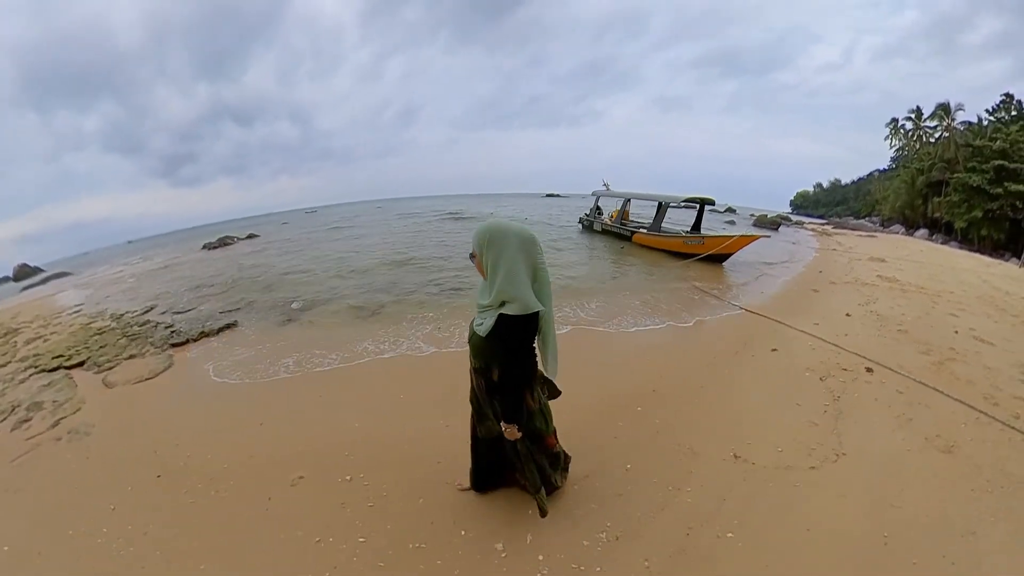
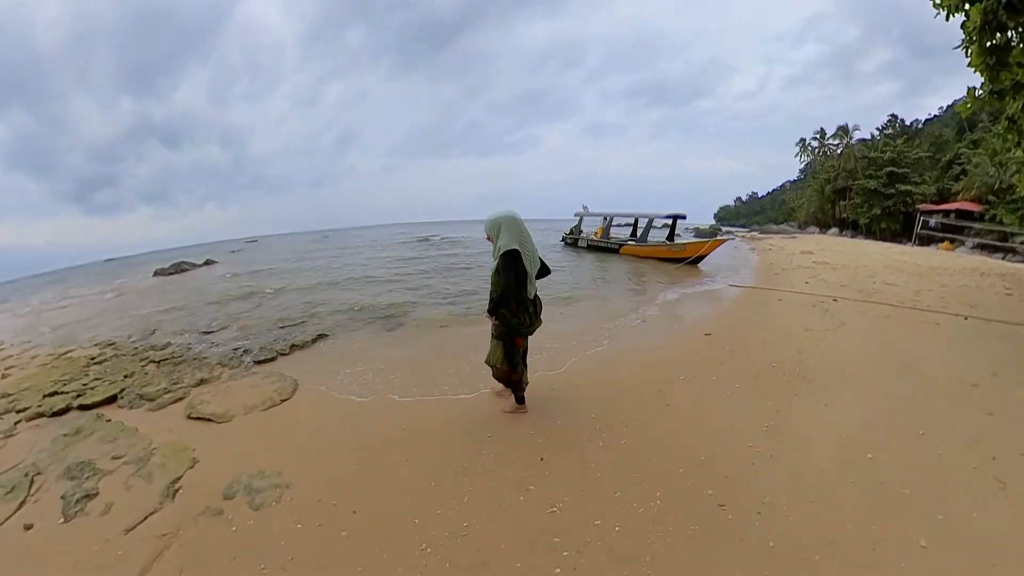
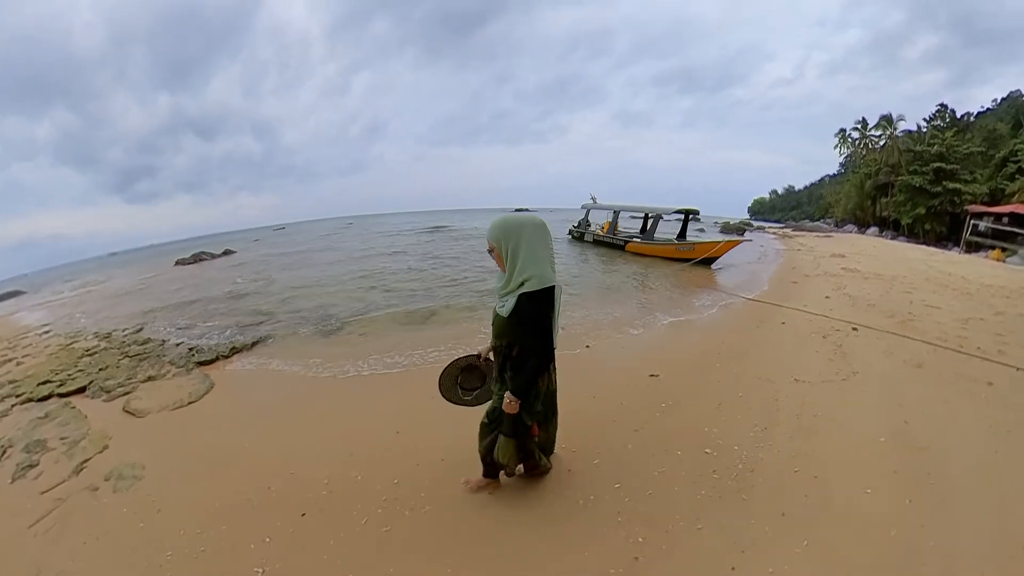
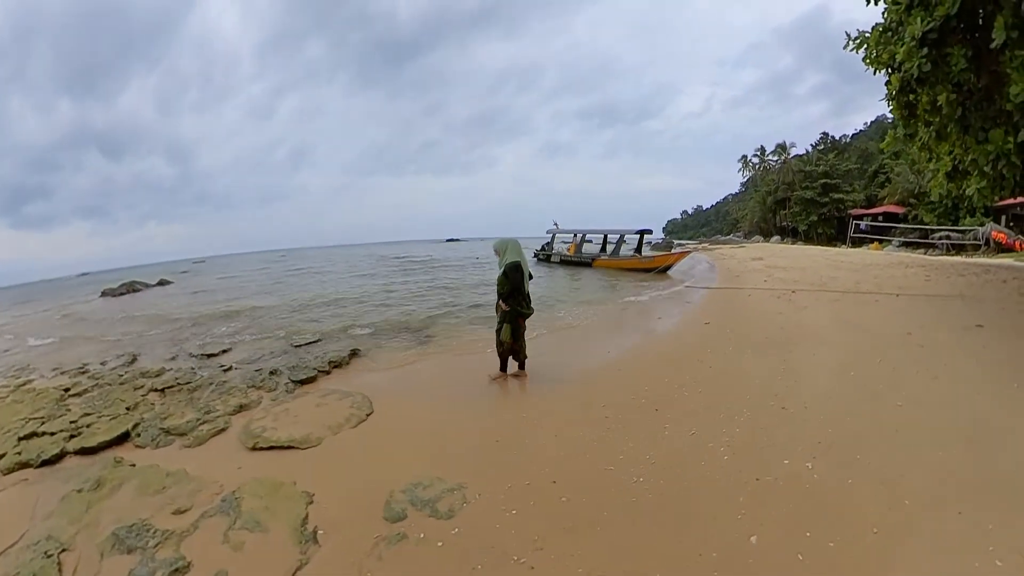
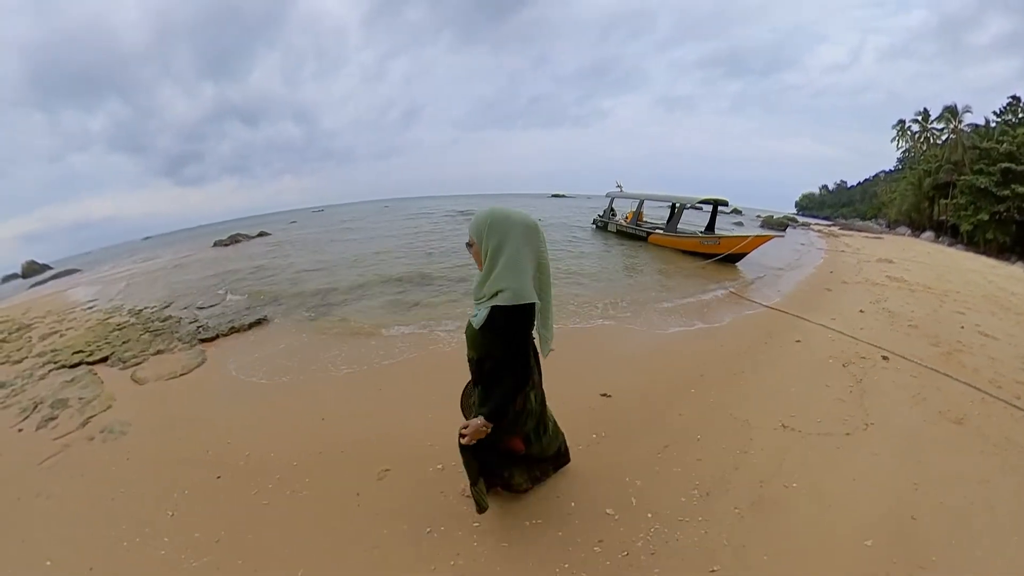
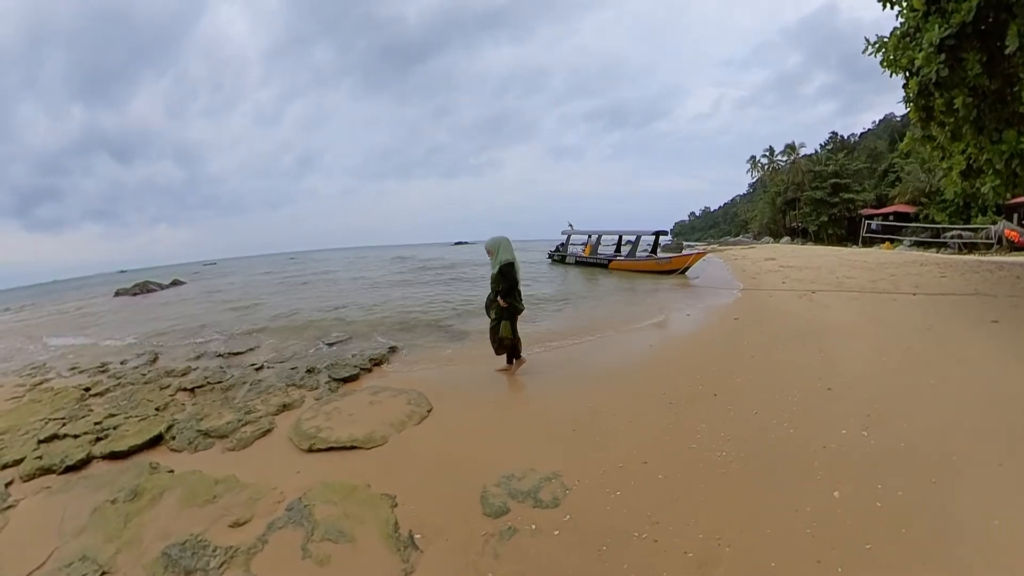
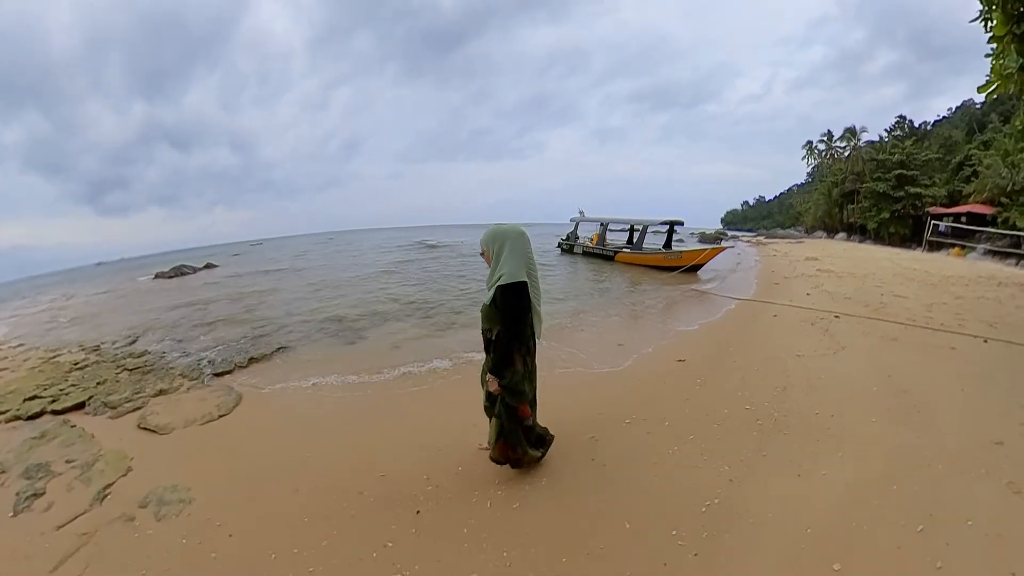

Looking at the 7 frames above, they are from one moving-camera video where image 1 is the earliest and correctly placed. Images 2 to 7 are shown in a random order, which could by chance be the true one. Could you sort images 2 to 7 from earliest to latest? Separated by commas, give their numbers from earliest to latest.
5, 3, 7, 2, 4, 6
